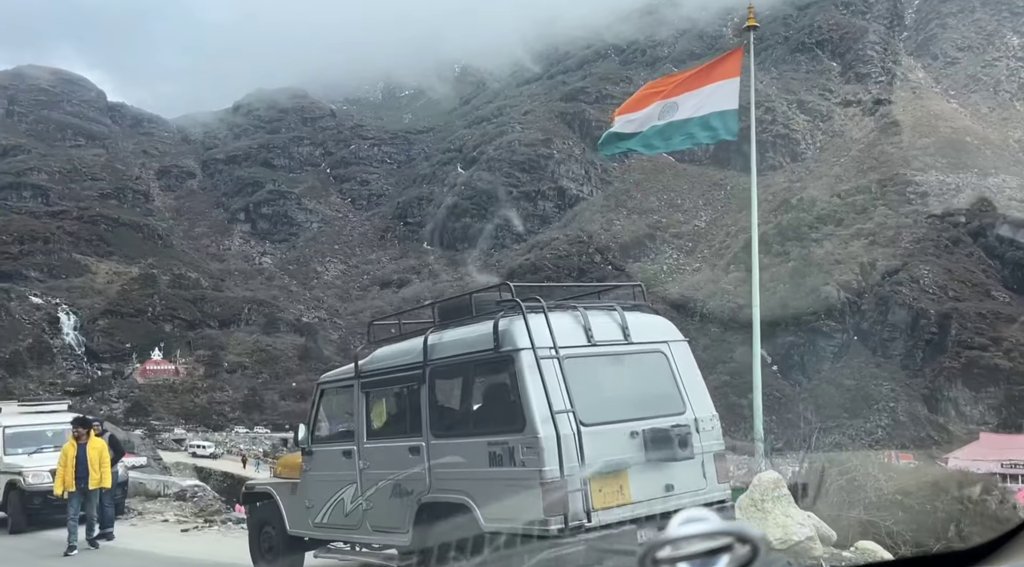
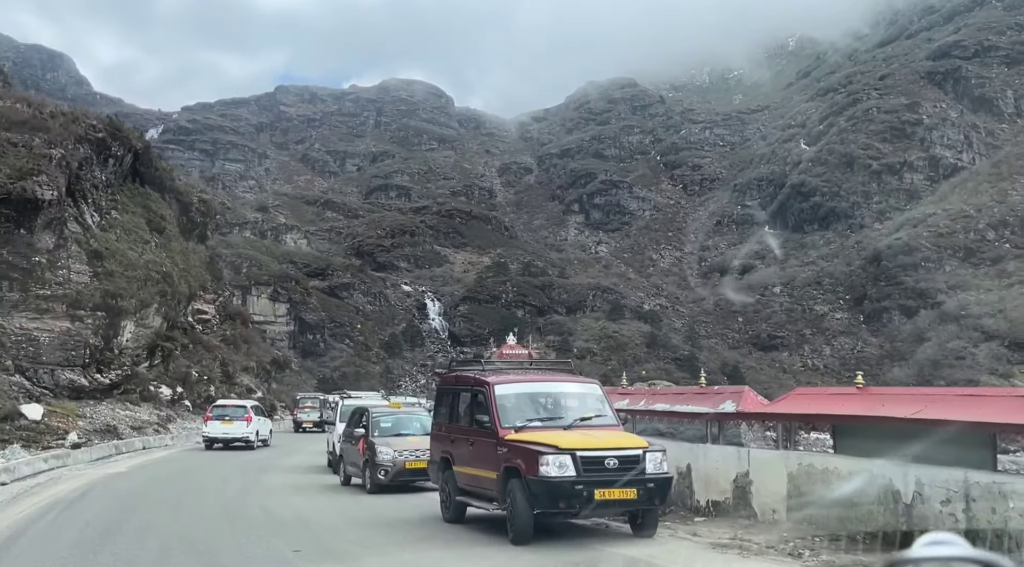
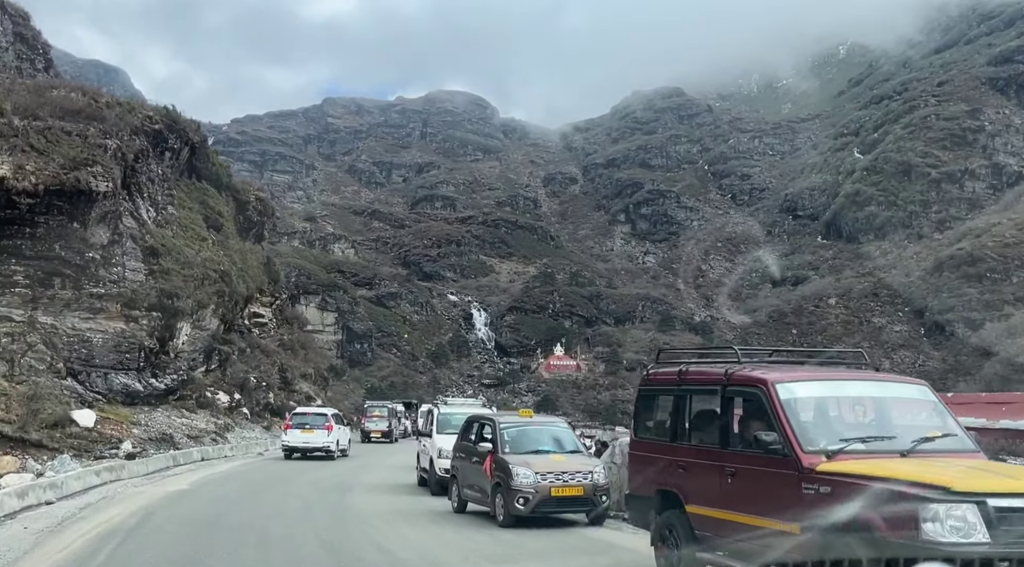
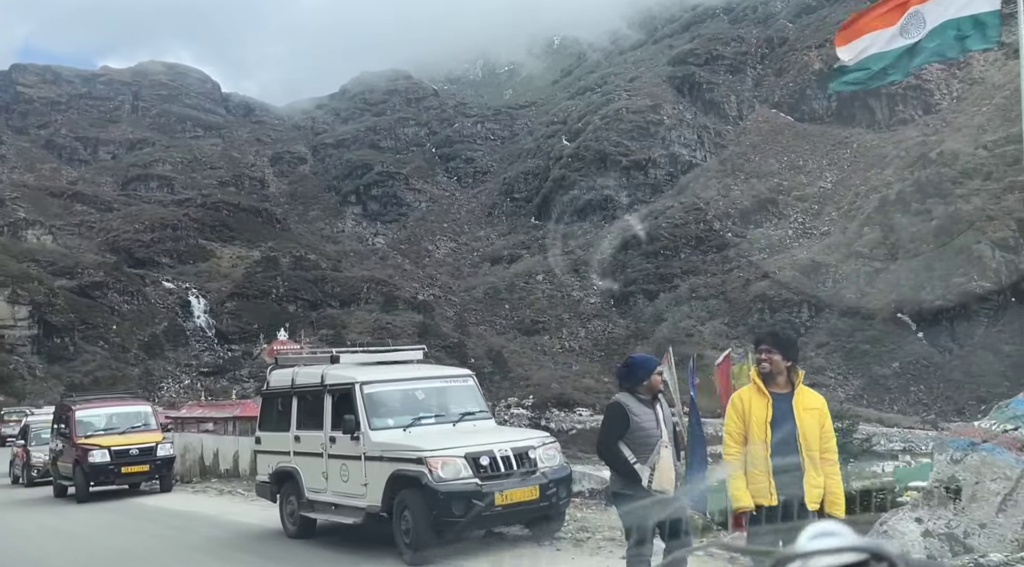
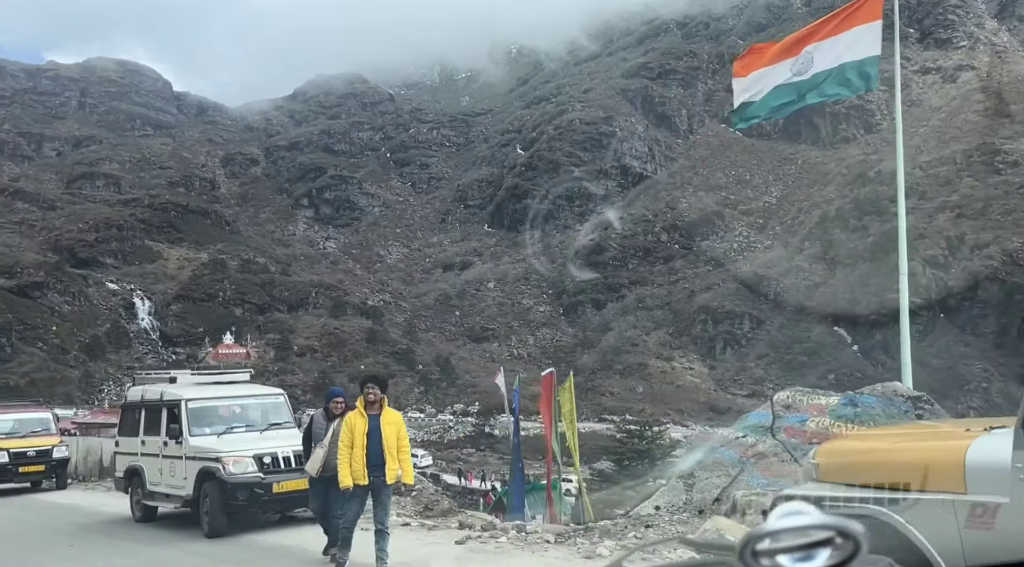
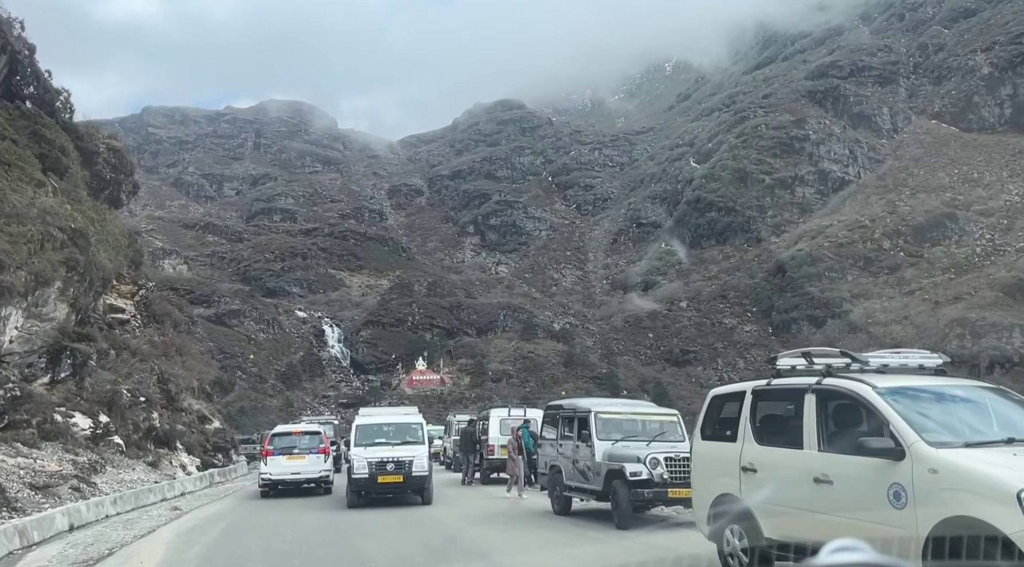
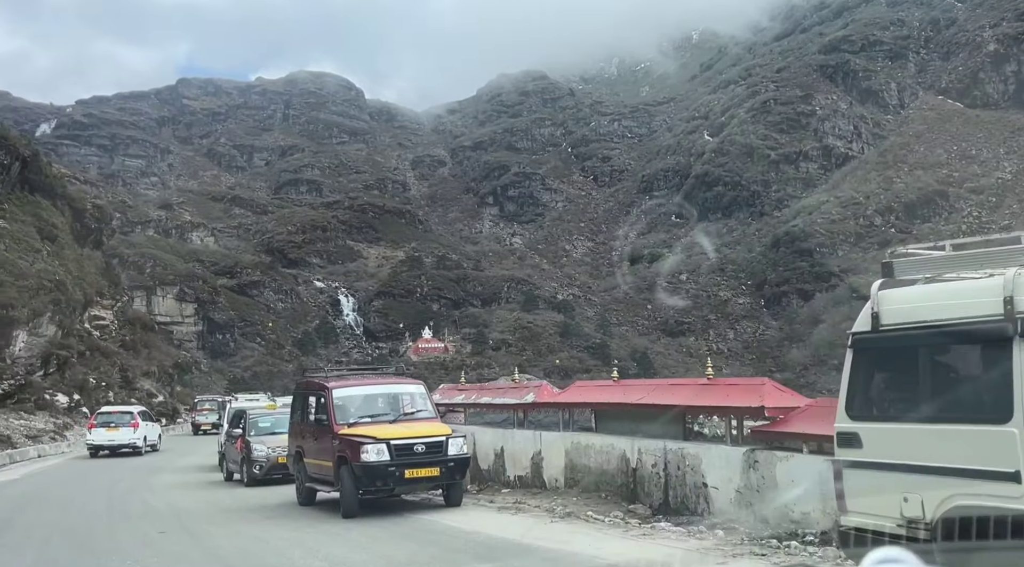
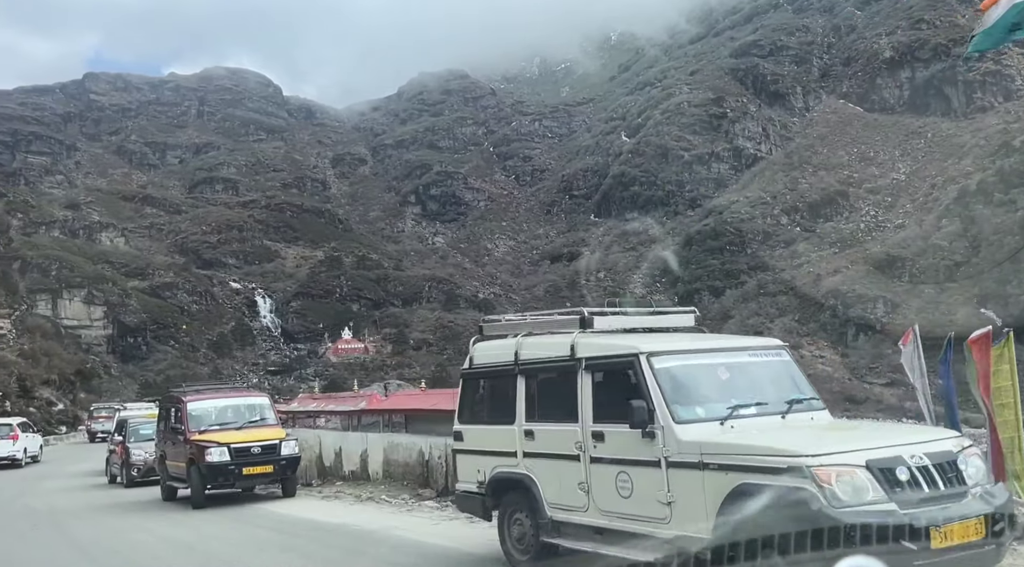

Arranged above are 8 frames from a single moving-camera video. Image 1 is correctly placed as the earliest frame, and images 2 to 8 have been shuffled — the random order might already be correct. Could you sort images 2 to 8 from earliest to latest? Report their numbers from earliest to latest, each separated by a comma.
5, 4, 8, 7, 2, 3, 6
